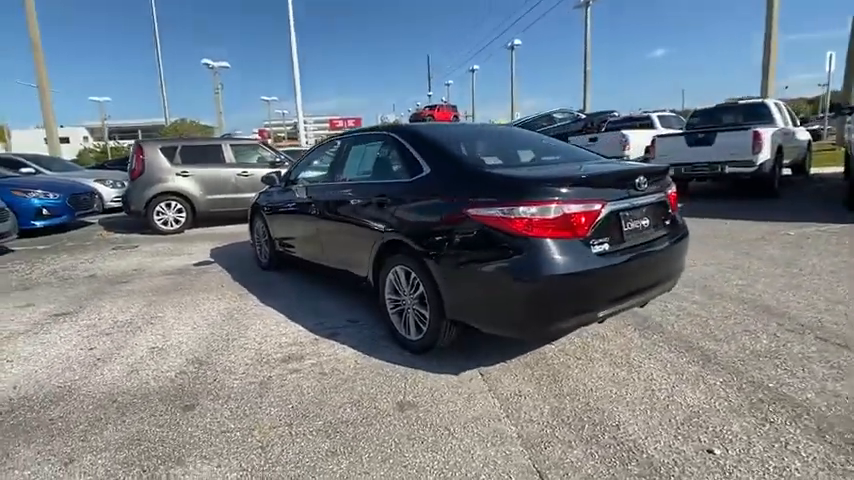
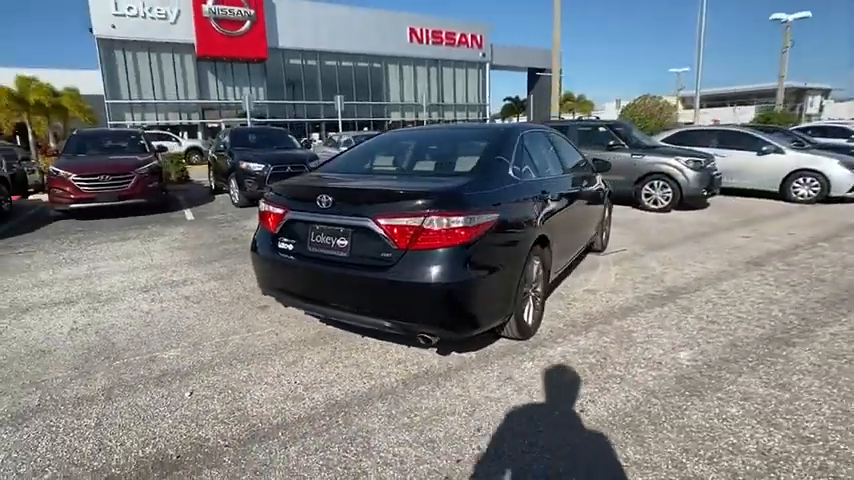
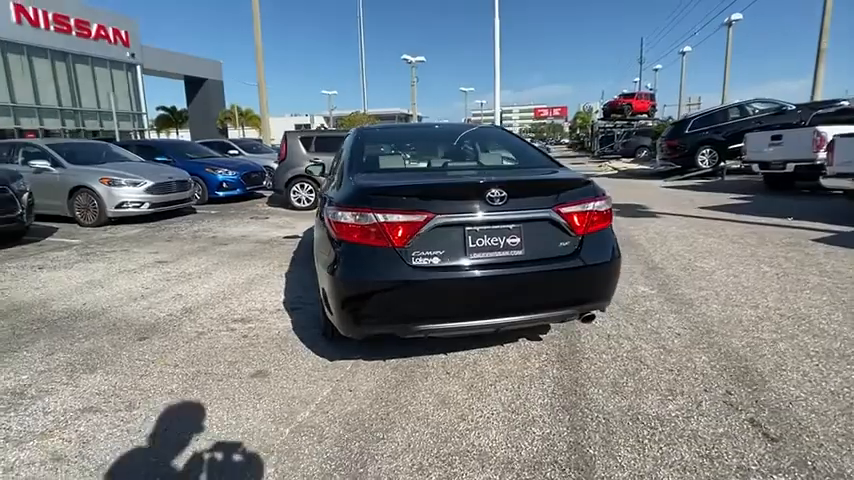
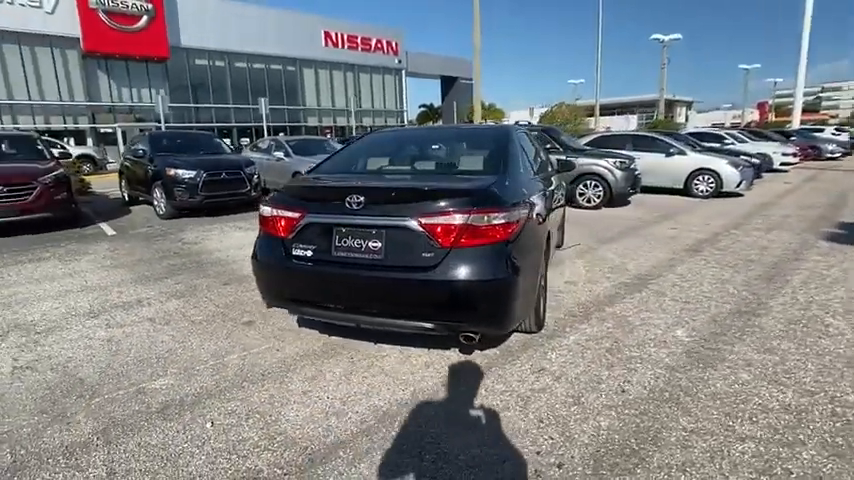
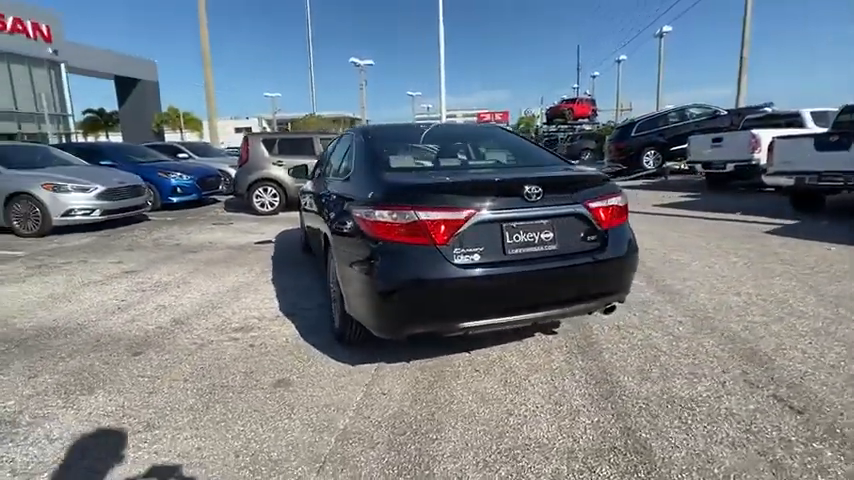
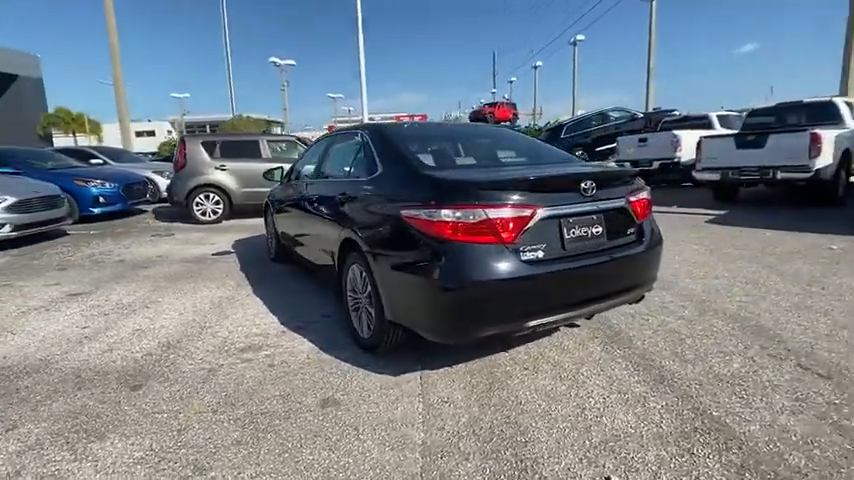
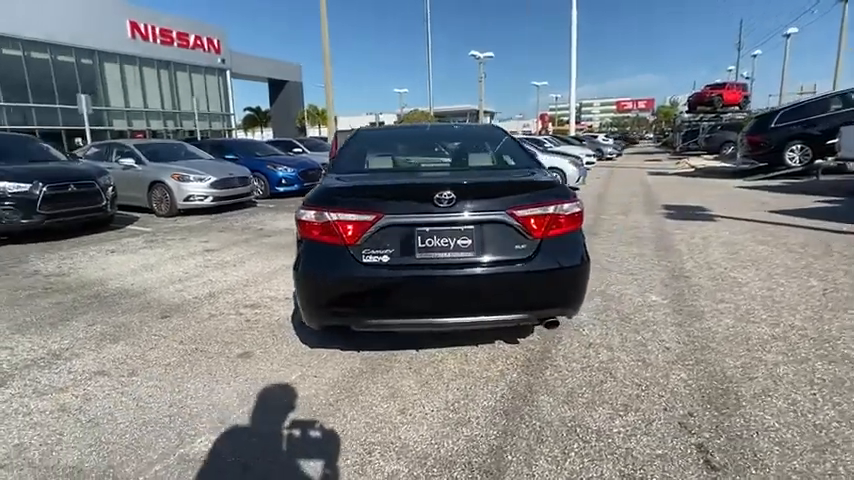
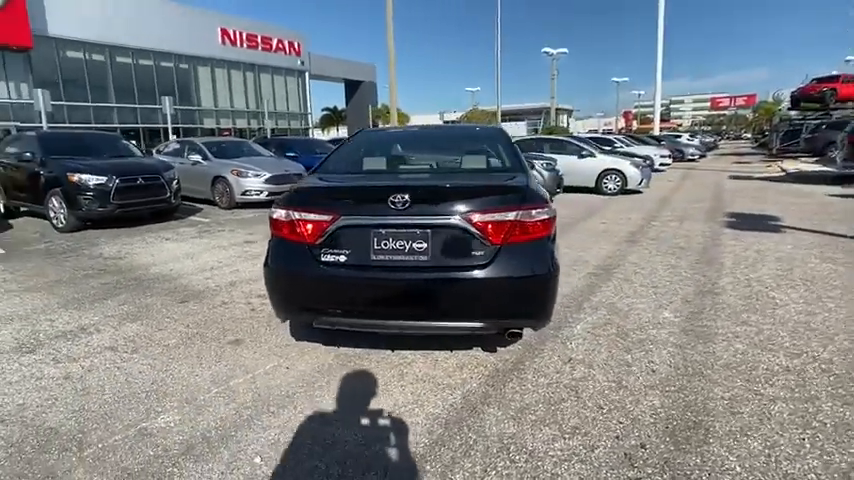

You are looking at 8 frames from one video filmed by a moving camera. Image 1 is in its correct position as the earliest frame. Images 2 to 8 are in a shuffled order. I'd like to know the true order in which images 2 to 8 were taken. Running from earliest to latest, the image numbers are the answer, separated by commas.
6, 5, 3, 7, 8, 4, 2
